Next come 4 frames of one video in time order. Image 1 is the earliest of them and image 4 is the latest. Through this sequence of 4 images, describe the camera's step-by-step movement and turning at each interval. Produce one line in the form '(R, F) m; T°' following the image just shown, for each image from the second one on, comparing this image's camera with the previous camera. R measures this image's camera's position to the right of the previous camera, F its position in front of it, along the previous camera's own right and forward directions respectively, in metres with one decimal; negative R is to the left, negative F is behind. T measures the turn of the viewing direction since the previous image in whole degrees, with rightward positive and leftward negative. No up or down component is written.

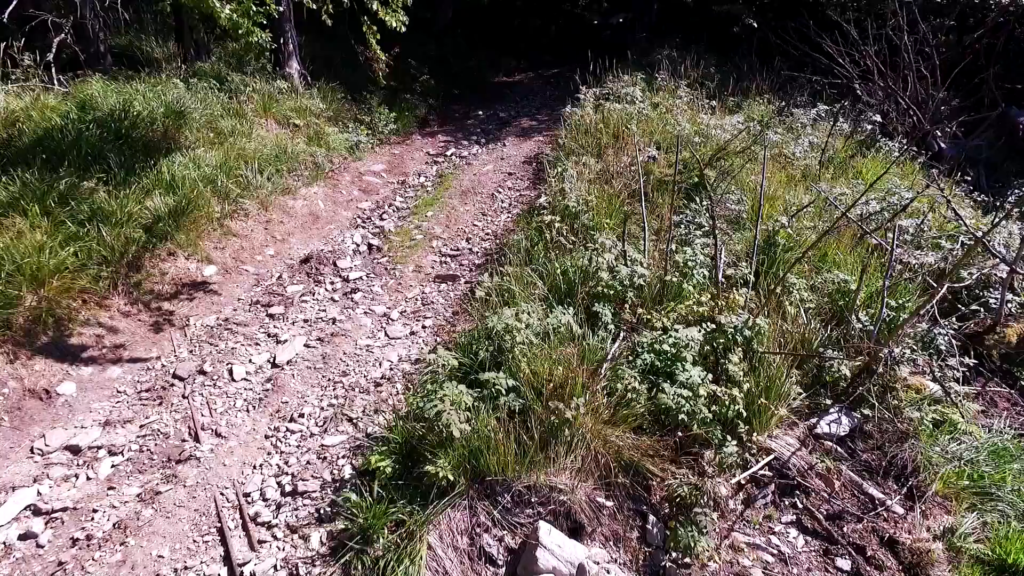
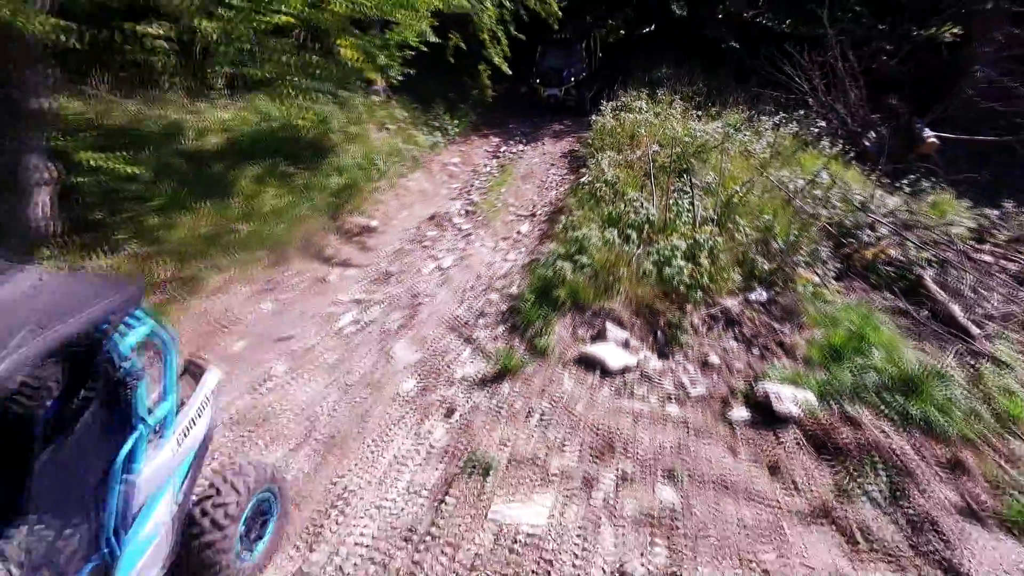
(-0.7, -2.6) m; 0°
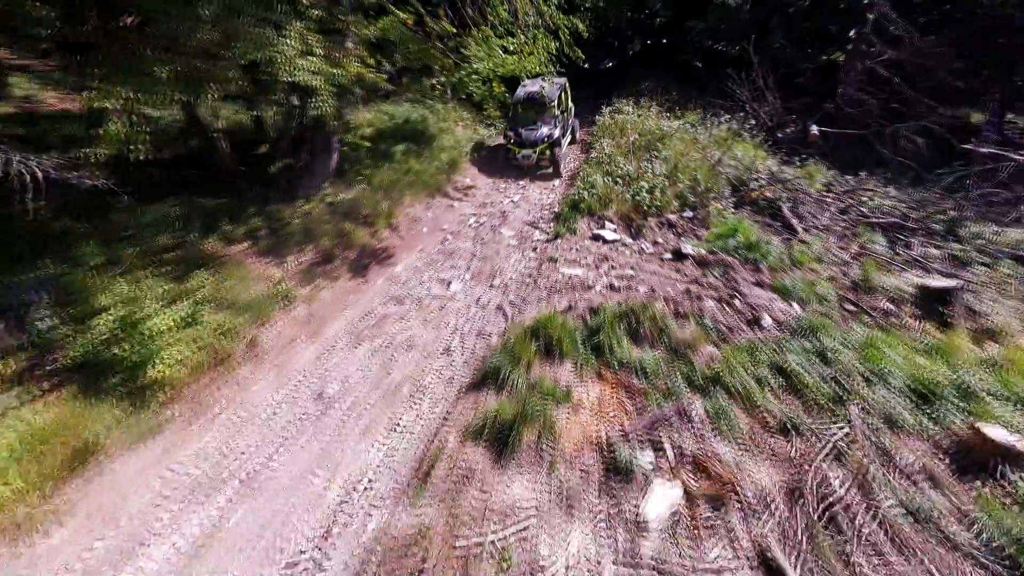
(-0.7, -4.9) m; 0°
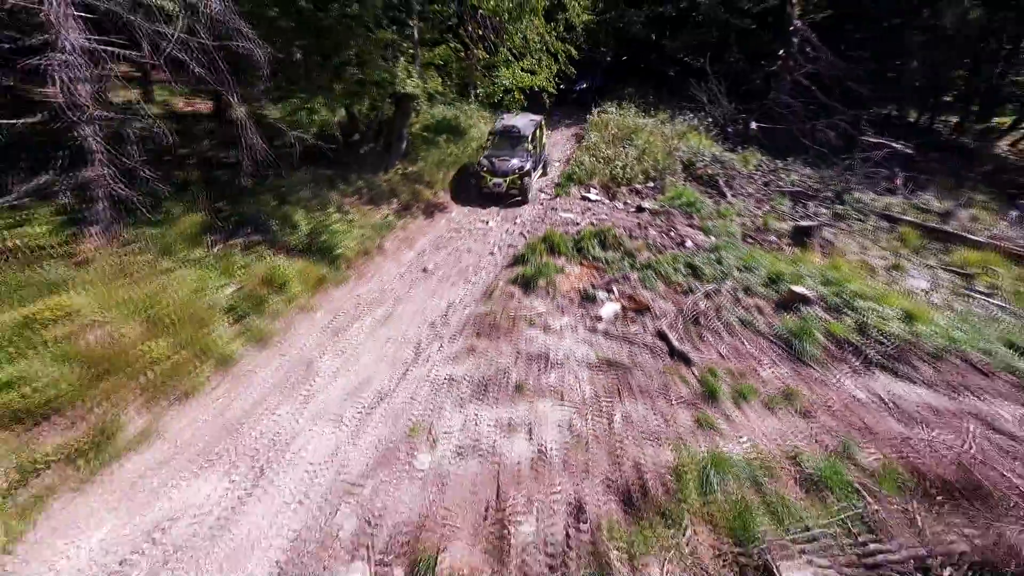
(-0.3, -4.4) m; 0°
